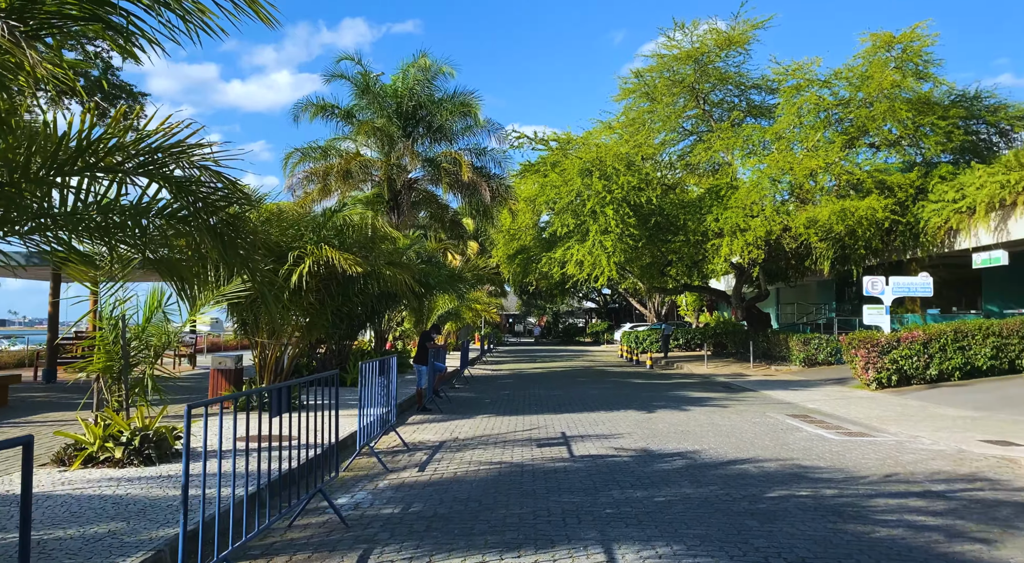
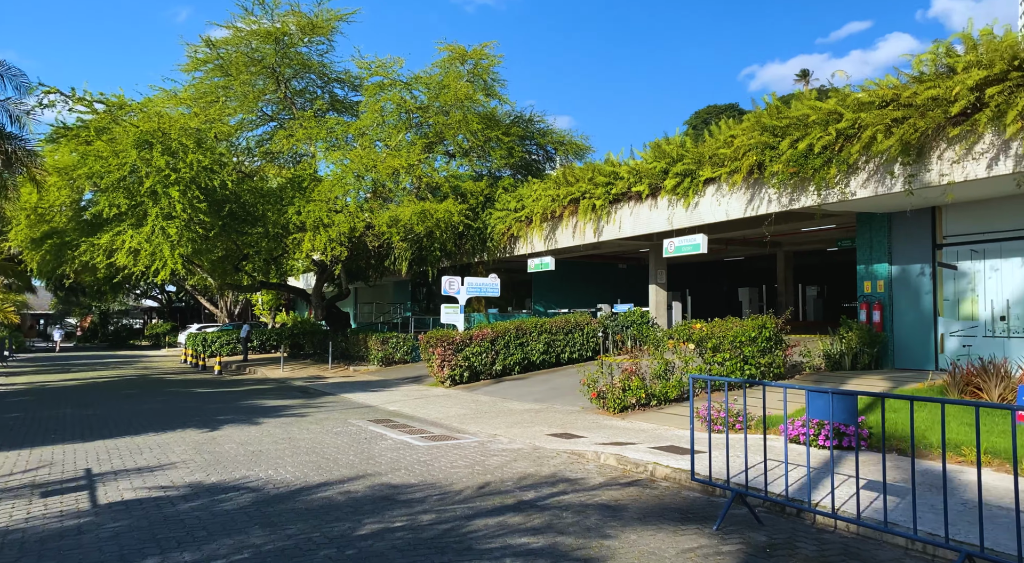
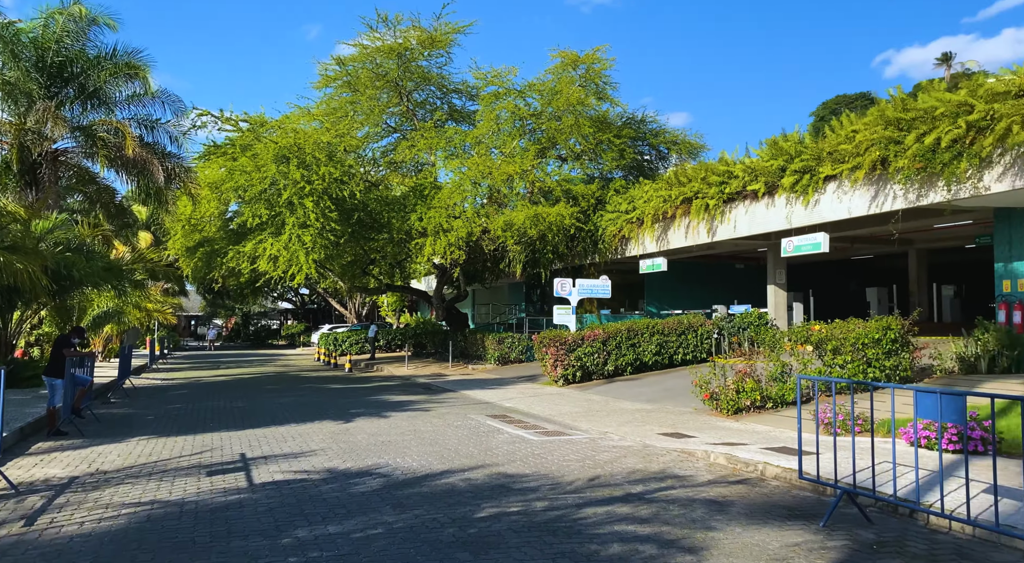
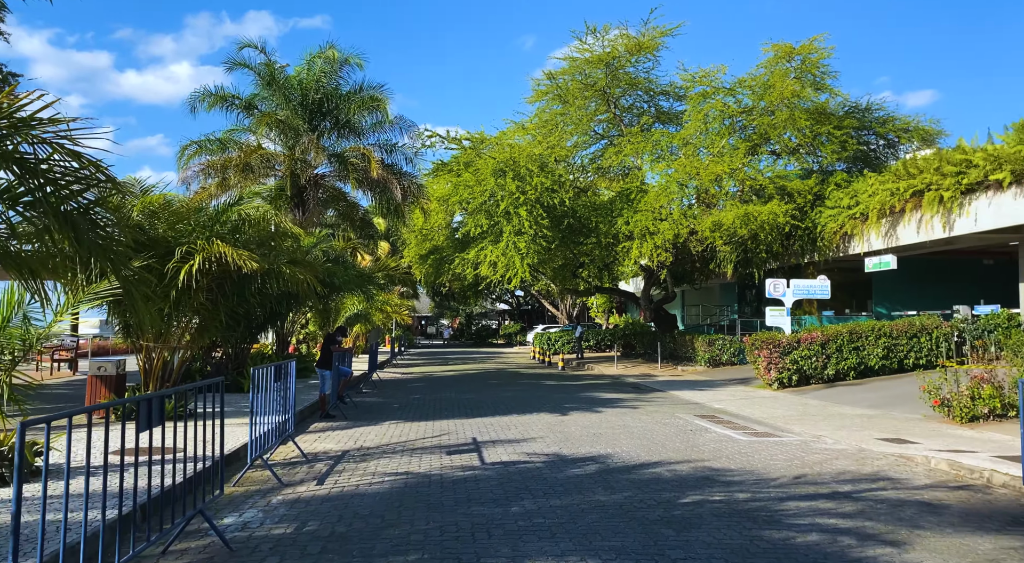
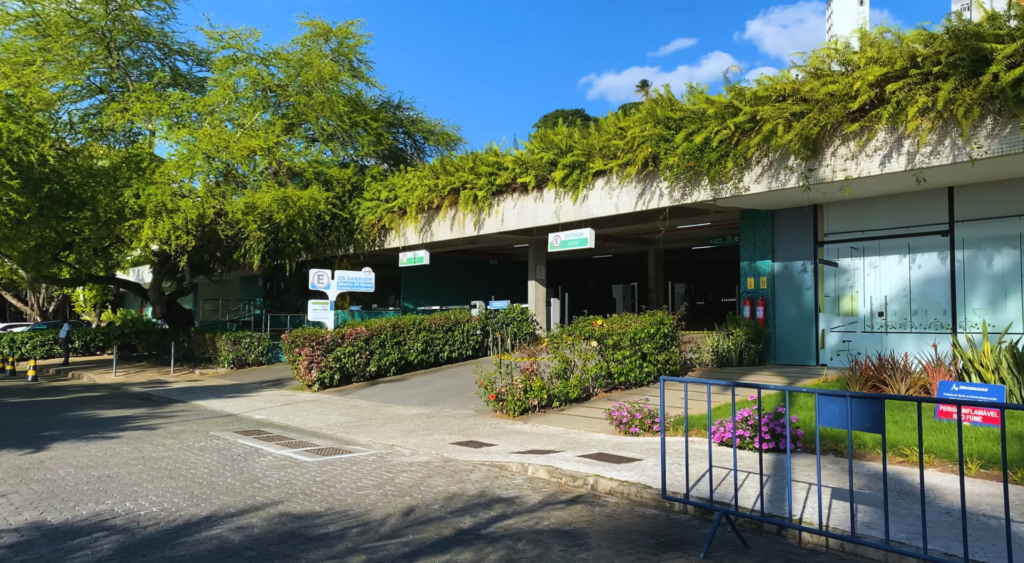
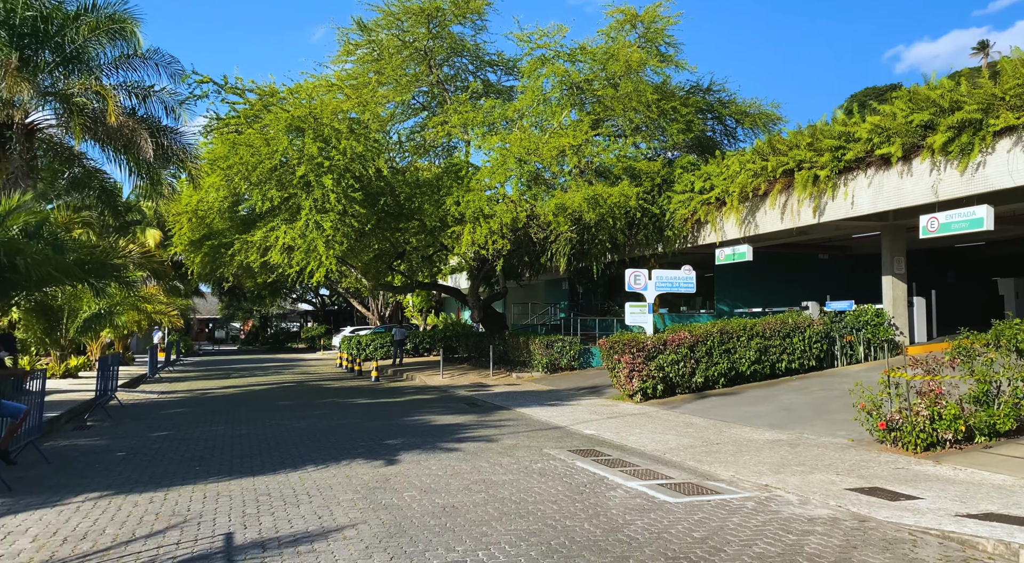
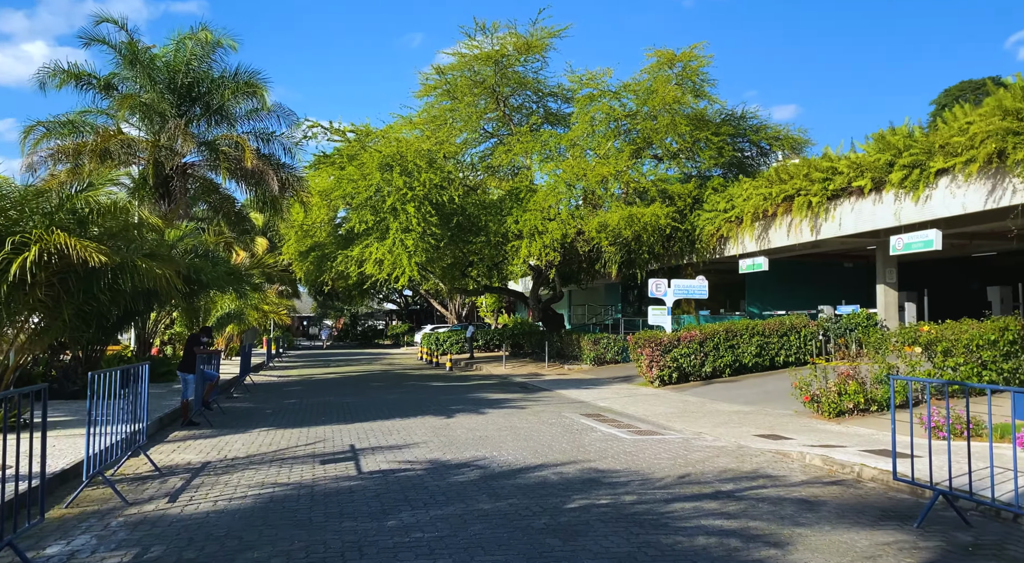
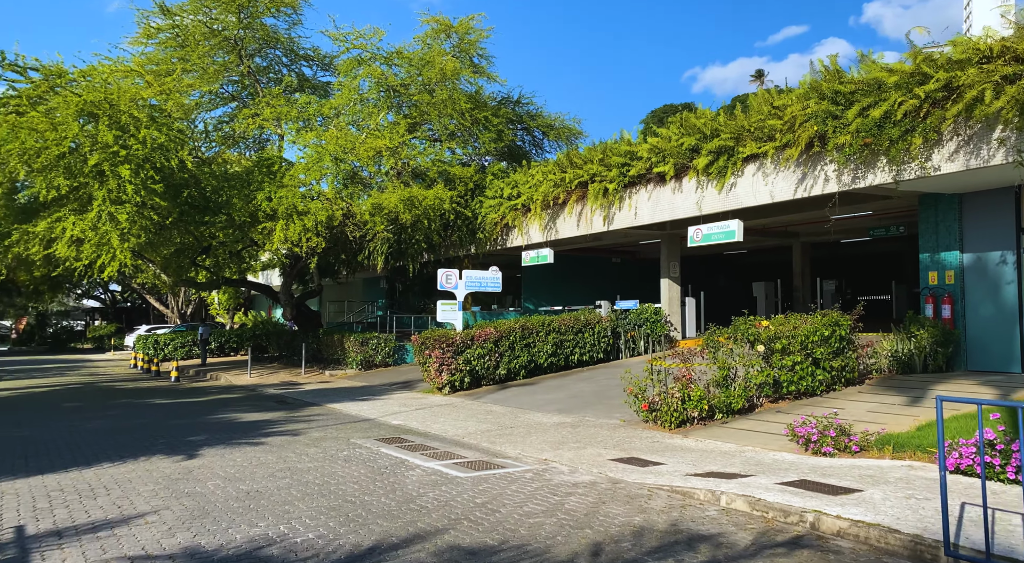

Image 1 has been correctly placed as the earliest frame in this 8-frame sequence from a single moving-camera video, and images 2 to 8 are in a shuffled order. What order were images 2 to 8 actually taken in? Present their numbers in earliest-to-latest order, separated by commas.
4, 7, 3, 2, 5, 8, 6
